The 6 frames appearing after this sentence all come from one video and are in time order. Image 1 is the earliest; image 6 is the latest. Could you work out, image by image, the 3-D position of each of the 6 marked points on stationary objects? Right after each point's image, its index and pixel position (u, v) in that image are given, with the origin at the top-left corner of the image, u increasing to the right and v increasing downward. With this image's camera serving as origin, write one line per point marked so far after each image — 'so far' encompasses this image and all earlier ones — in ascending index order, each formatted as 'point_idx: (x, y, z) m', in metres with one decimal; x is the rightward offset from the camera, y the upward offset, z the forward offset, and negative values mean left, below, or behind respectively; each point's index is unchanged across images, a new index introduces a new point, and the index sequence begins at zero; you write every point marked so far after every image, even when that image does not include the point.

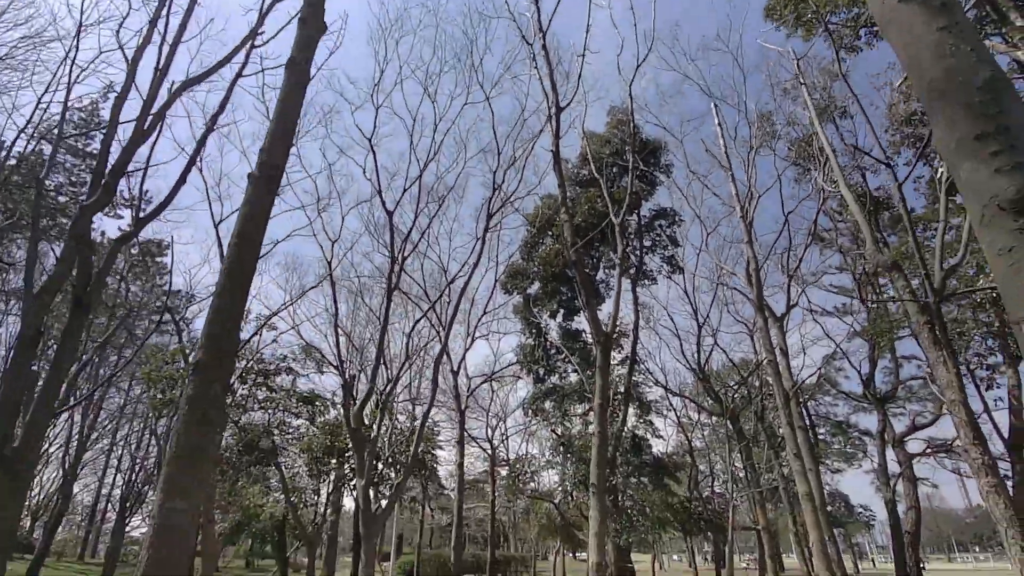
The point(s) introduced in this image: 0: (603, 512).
0: (+1.1, -2.7, +6.3) m
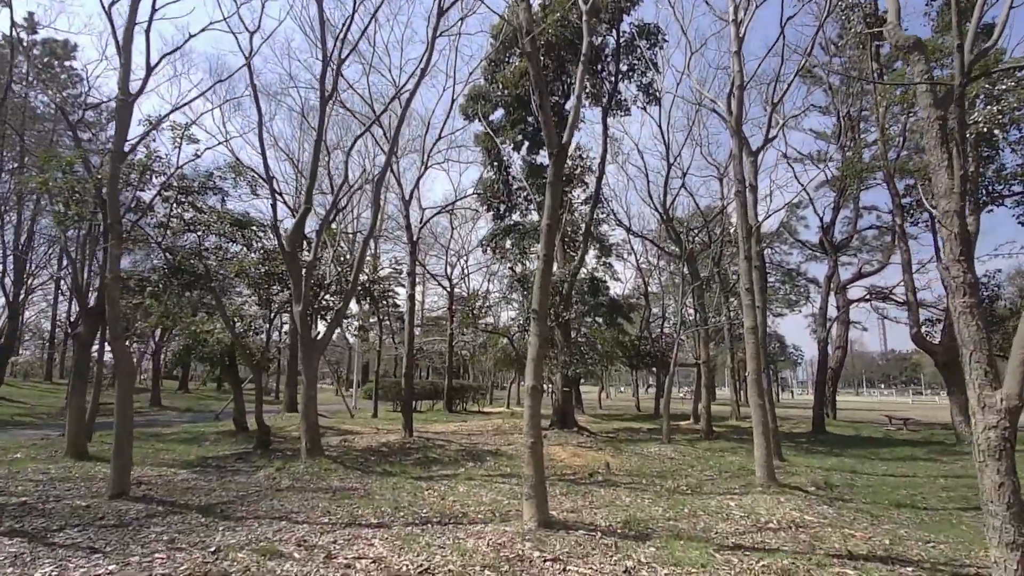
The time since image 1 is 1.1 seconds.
0: (+0.4, -0.5, +5.9) m
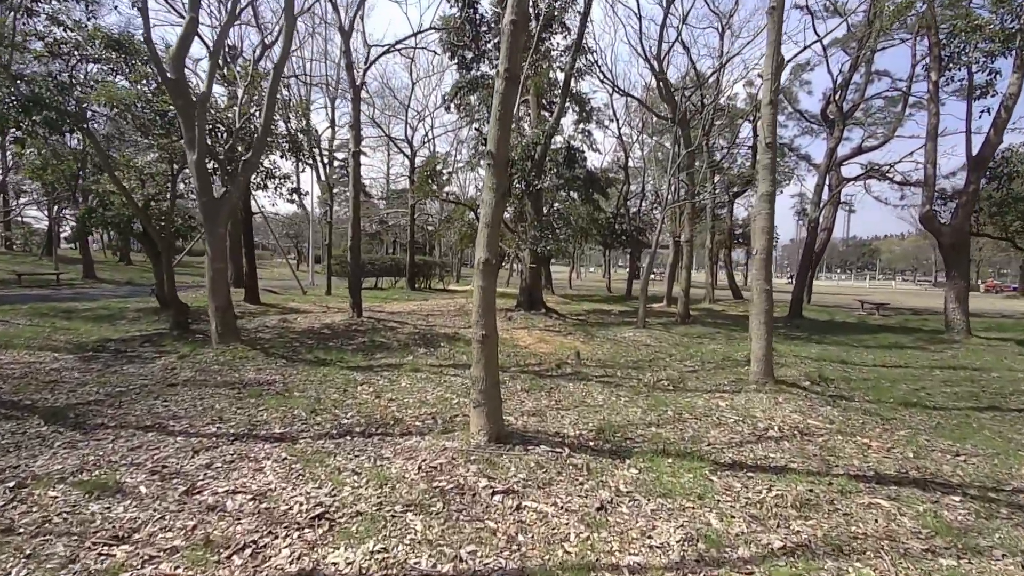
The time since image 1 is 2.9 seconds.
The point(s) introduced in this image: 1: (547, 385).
0: (-0.1, +0.8, +4.3) m
1: (+0.4, -1.2, +6.5) m
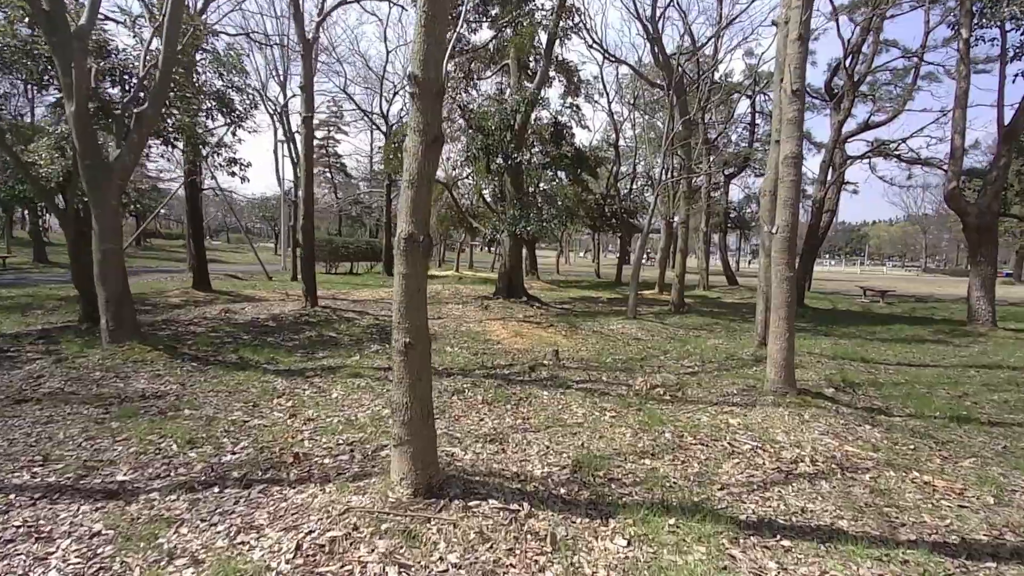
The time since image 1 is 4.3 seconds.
0: (-0.4, +0.8, +3.0) m
1: (0.0, -1.1, +5.3) m
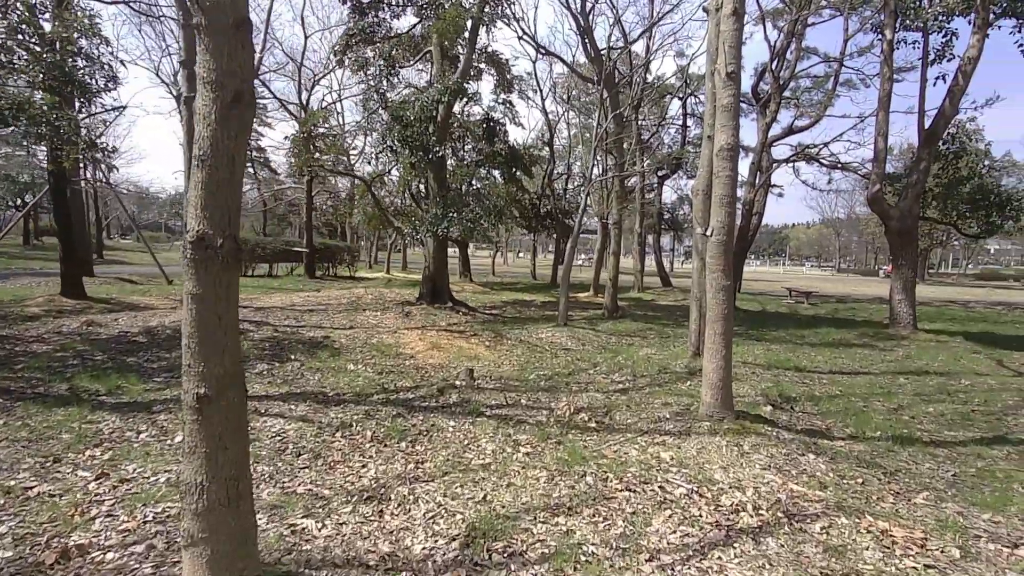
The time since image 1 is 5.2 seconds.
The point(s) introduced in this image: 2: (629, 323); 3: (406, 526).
0: (-1.0, +0.7, +2.1) m
1: (-0.8, -1.2, +4.4) m
2: (+2.5, -0.7, +11.0) m
3: (-0.6, -1.3, +2.9) m
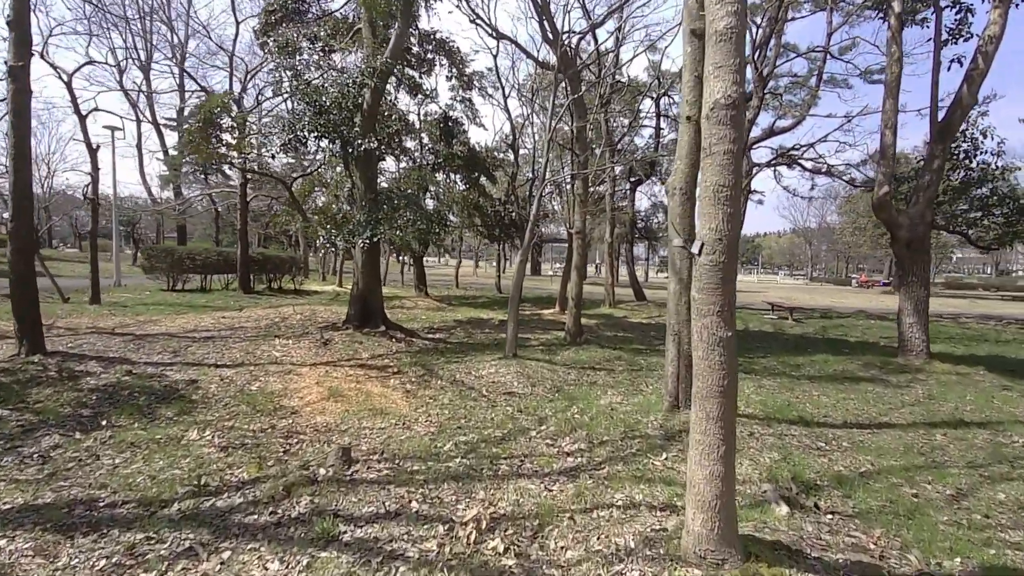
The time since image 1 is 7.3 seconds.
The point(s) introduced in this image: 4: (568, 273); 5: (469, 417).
0: (-1.7, +0.5, +0.2) m
1: (-1.5, -1.4, +2.5) m
2: (+1.5, -1.1, +9.3) m
3: (-1.3, -1.6, +1.1) m
4: (+1.7, +0.4, +16.0) m
5: (-0.4, -1.3, +5.5) m
